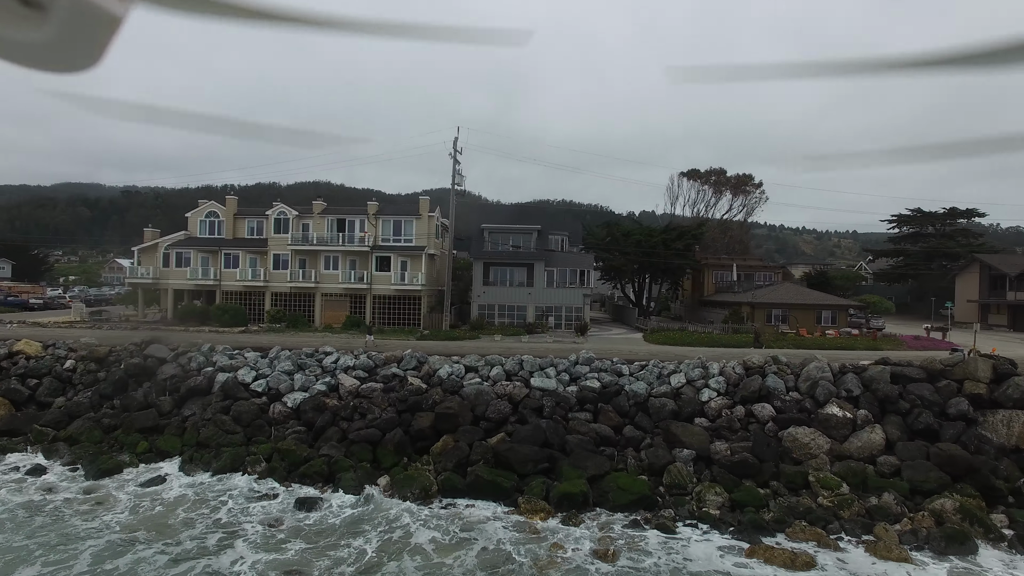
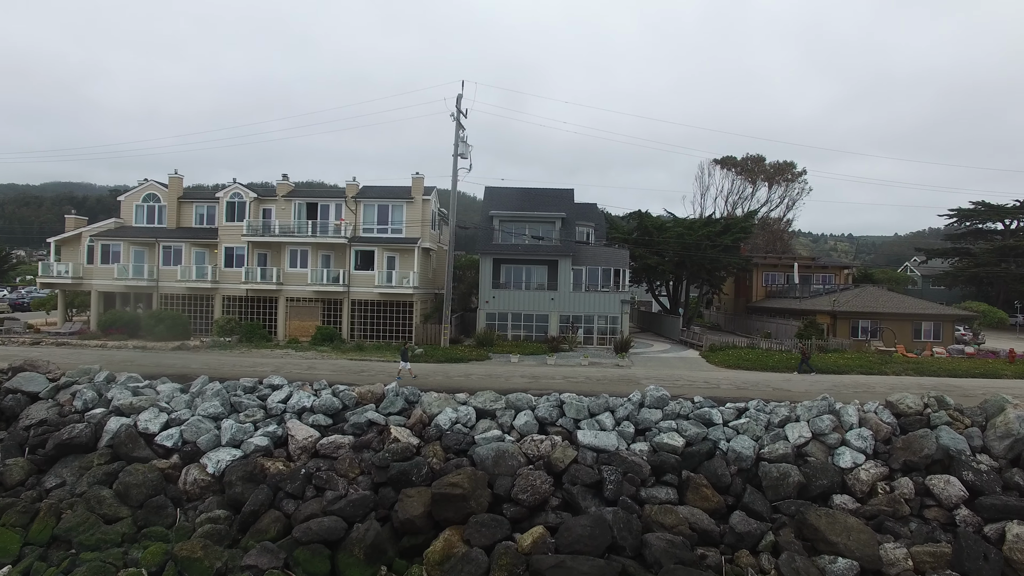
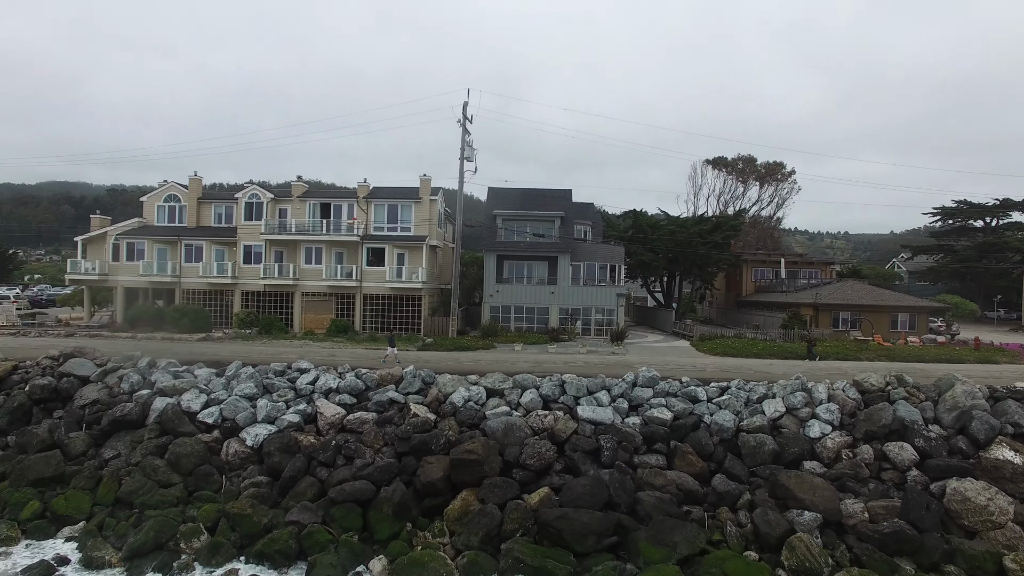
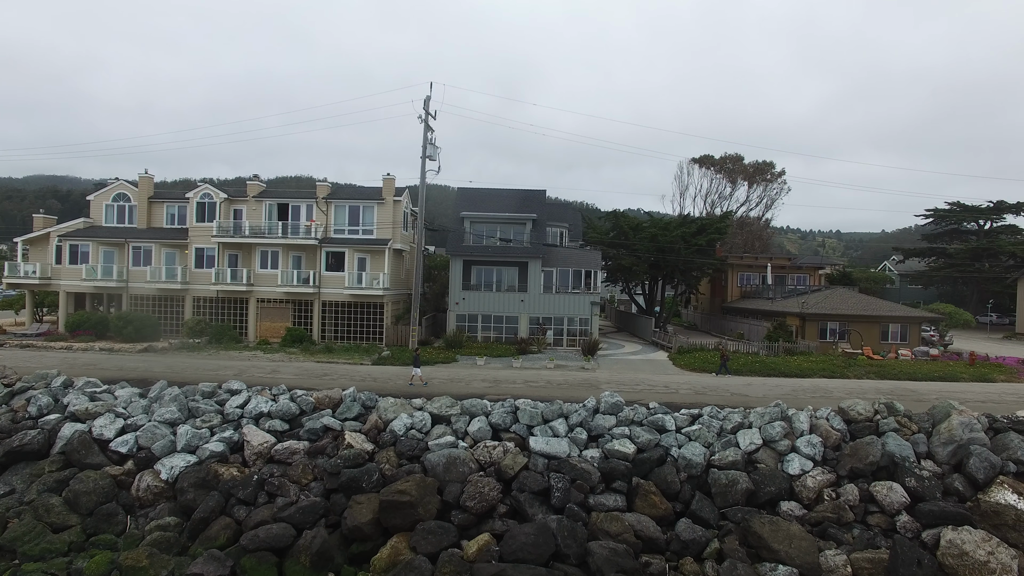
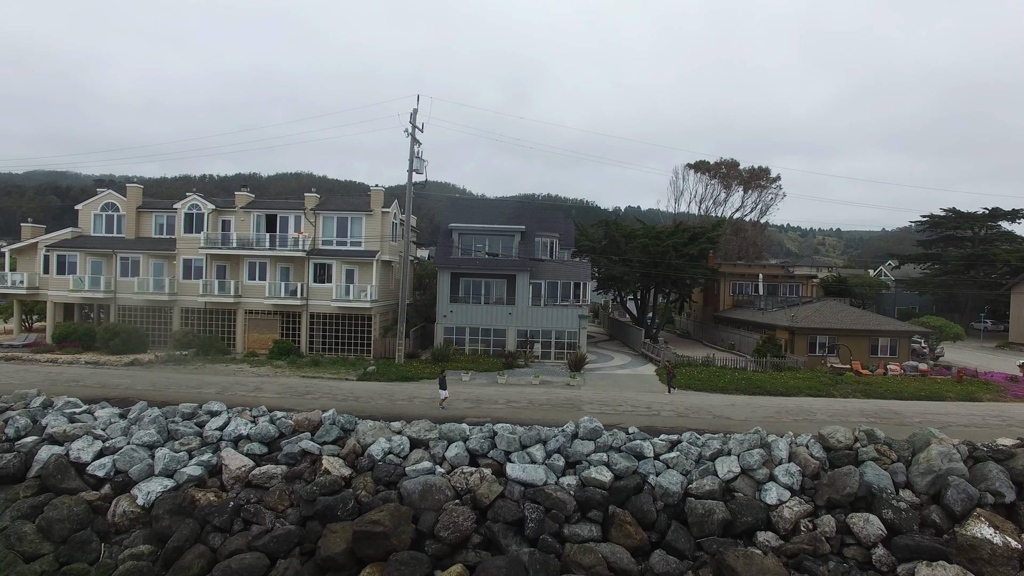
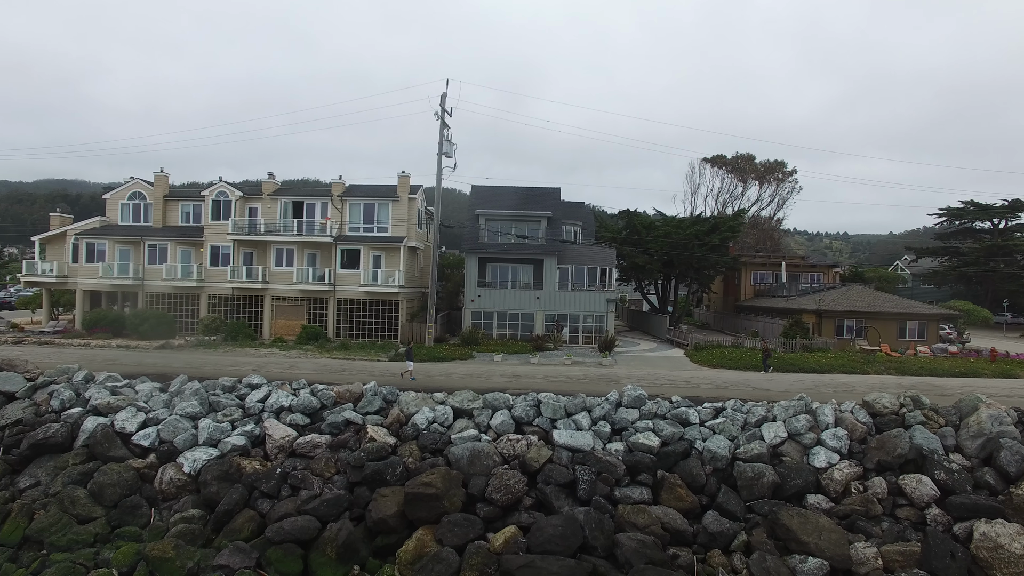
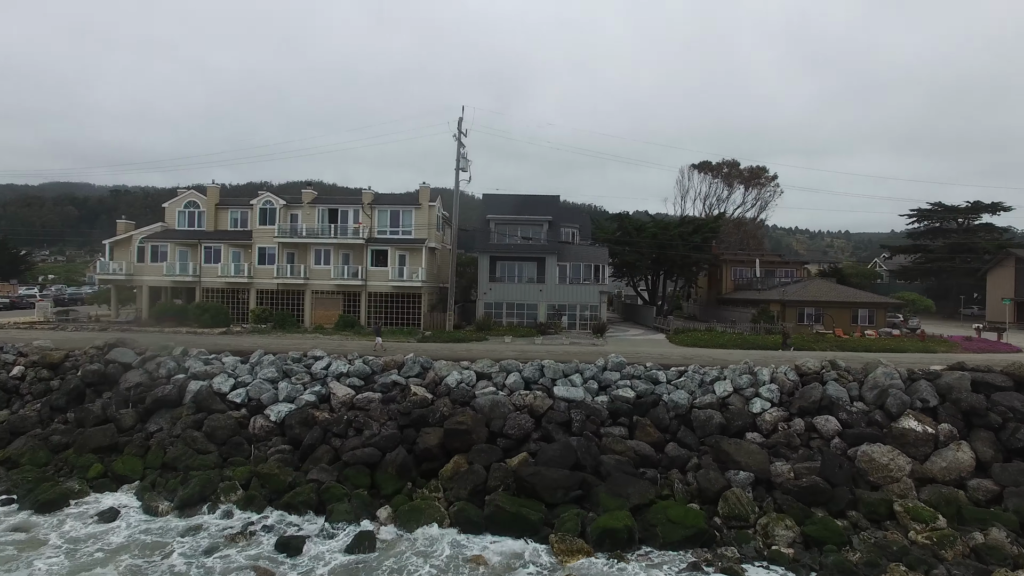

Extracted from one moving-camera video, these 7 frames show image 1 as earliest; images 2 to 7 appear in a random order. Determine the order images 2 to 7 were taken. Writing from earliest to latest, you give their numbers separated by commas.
7, 3, 2, 6, 4, 5
